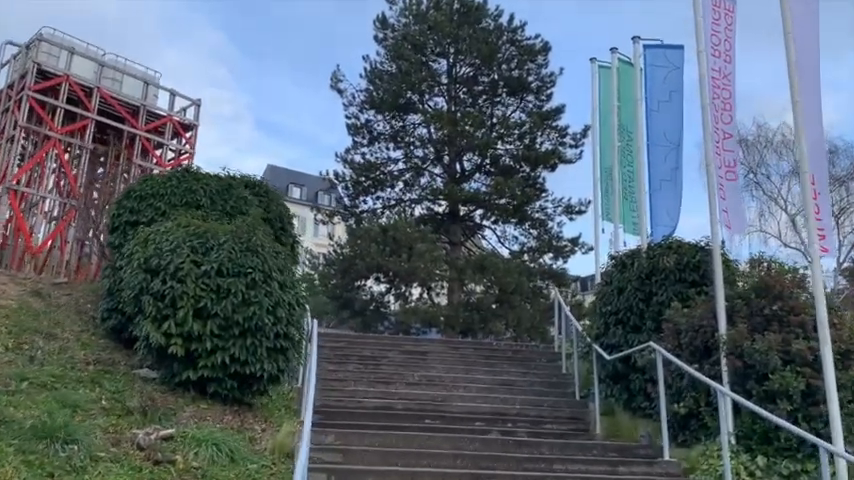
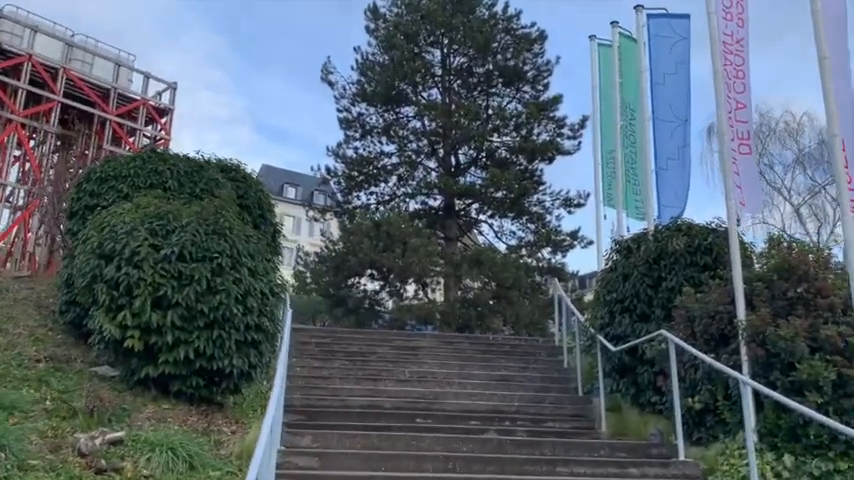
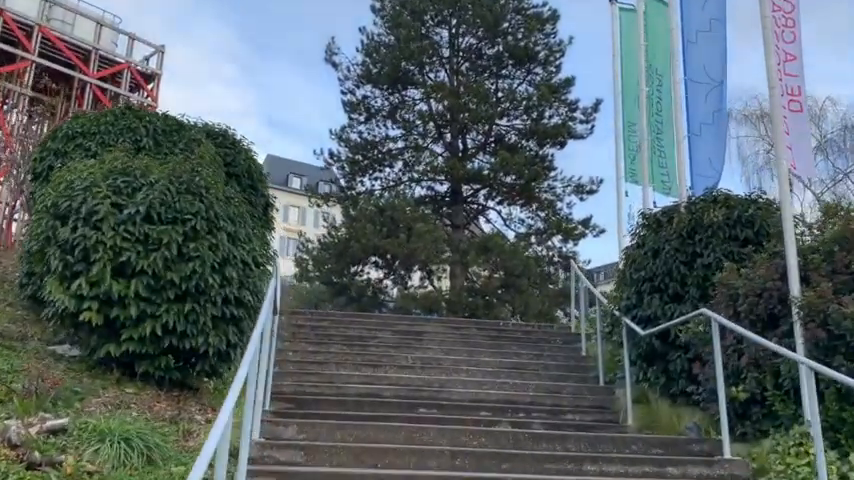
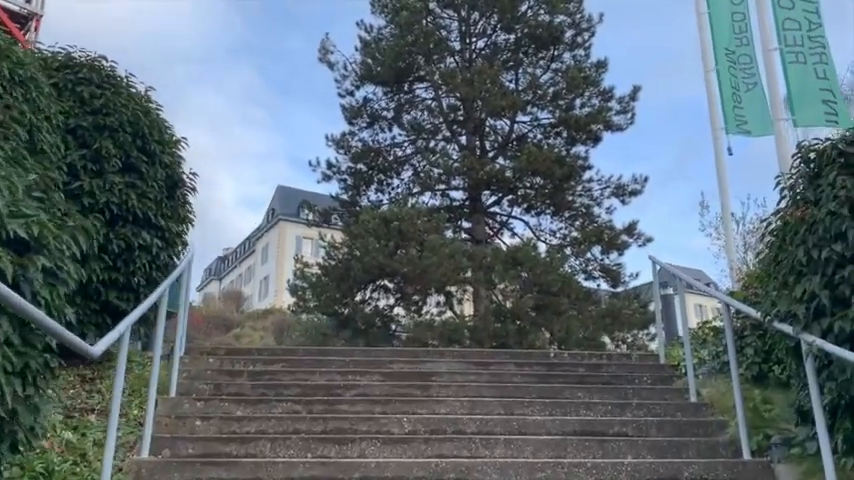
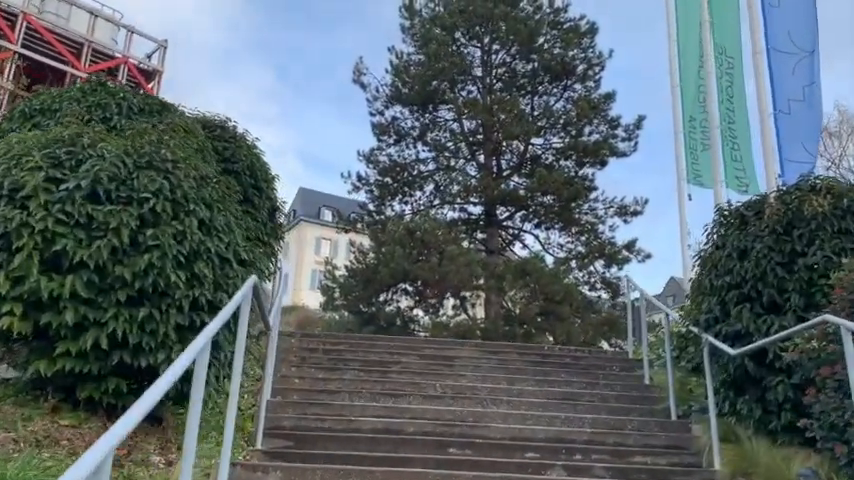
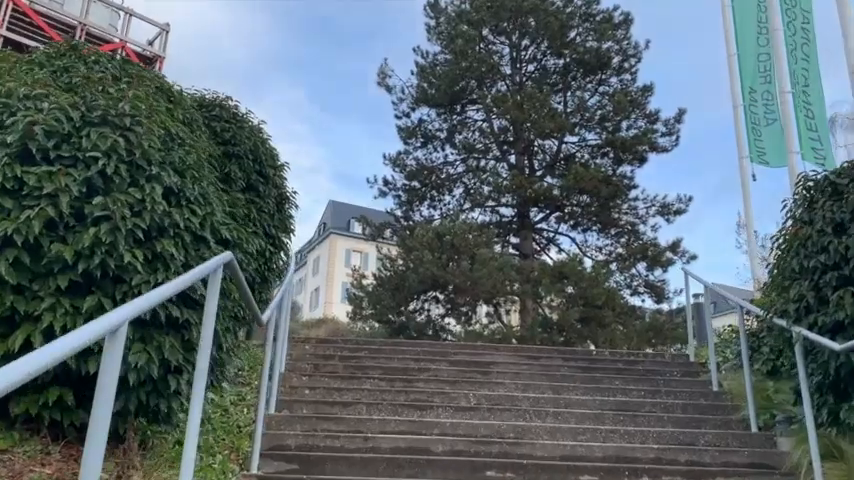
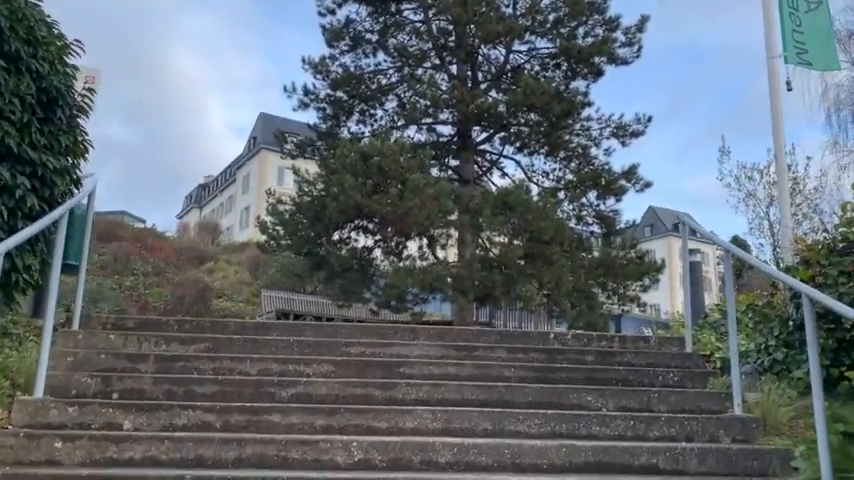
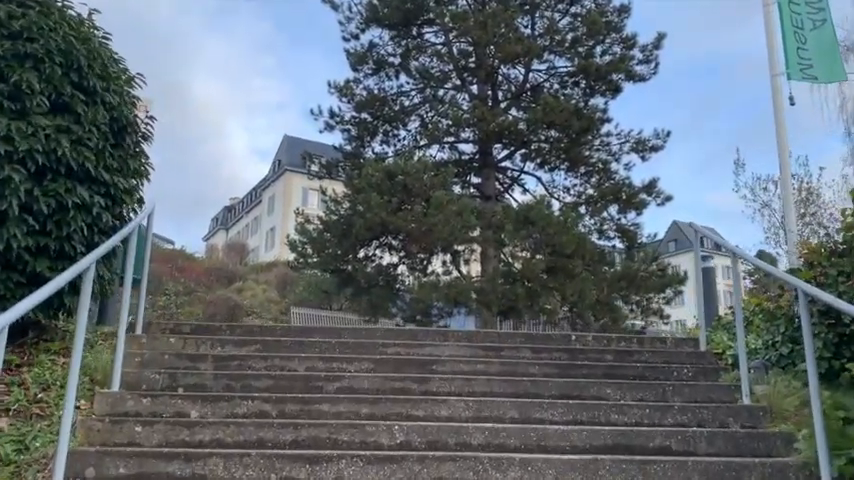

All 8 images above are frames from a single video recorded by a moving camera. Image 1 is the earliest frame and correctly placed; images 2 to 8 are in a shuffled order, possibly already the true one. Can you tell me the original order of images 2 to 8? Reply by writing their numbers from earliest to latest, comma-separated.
2, 3, 5, 6, 4, 8, 7
